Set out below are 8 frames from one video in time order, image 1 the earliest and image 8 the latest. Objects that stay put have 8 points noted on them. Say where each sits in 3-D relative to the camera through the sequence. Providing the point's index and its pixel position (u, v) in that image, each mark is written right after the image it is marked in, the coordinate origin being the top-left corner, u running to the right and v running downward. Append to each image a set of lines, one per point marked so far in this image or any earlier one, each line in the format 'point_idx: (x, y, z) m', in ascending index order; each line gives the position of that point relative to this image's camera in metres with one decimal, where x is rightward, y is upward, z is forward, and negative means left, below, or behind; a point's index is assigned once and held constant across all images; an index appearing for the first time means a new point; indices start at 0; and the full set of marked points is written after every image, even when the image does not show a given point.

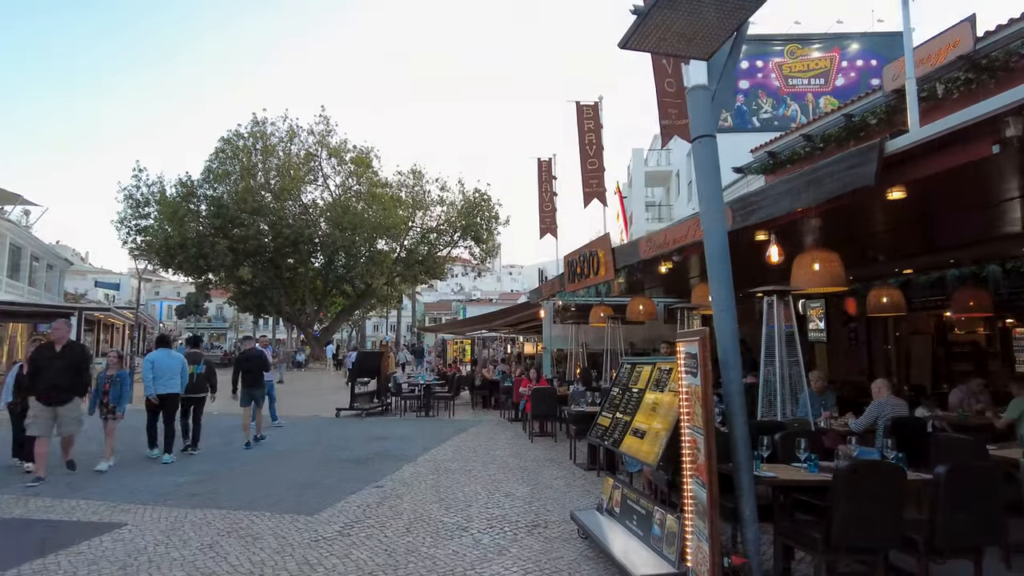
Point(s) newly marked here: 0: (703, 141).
0: (+1.2, +1.0, +4.3) m
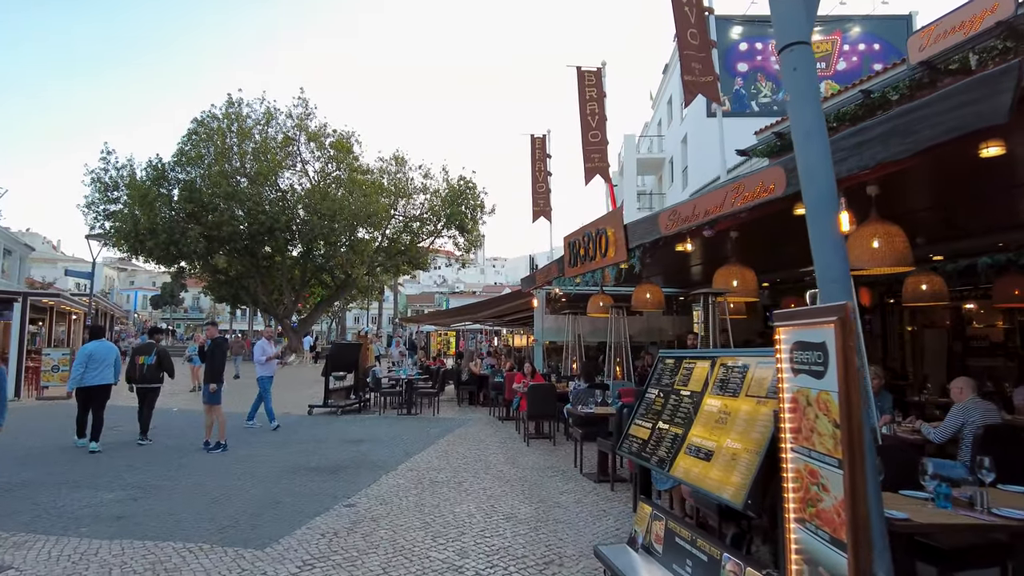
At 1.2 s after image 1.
0: (+1.3, +1.1, +3.1) m
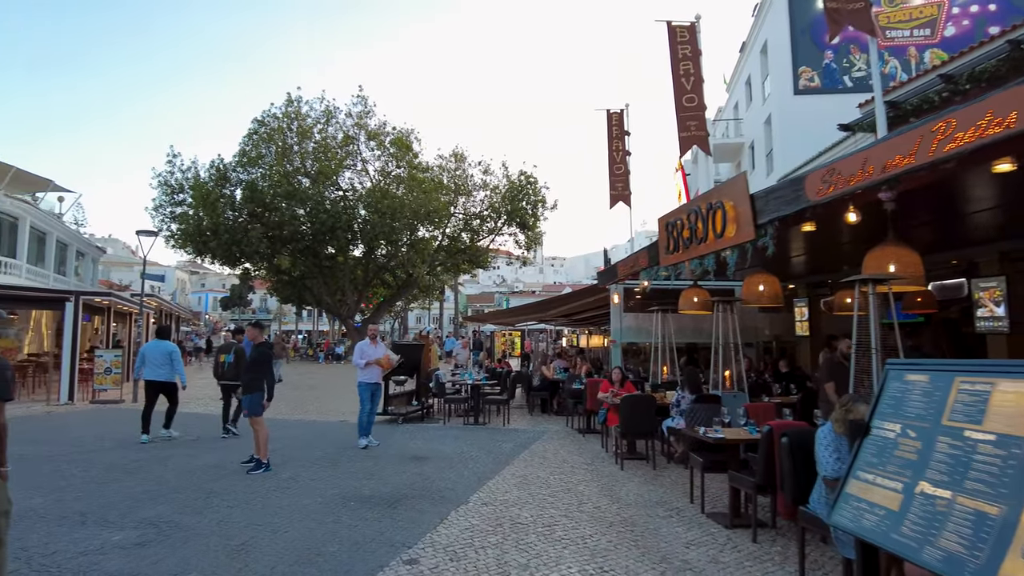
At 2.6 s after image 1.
0: (+1.8, +1.2, +1.5) m
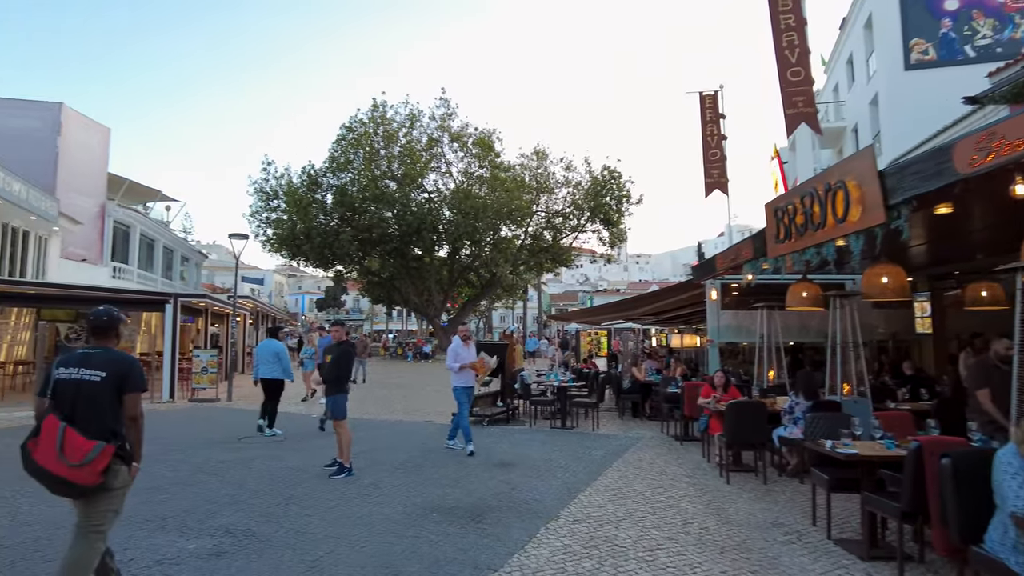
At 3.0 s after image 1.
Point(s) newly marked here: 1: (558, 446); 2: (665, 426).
0: (+2.0, +1.3, +0.7) m
1: (+0.6, -2.2, +8.9) m
2: (+2.5, -2.2, +10.5) m
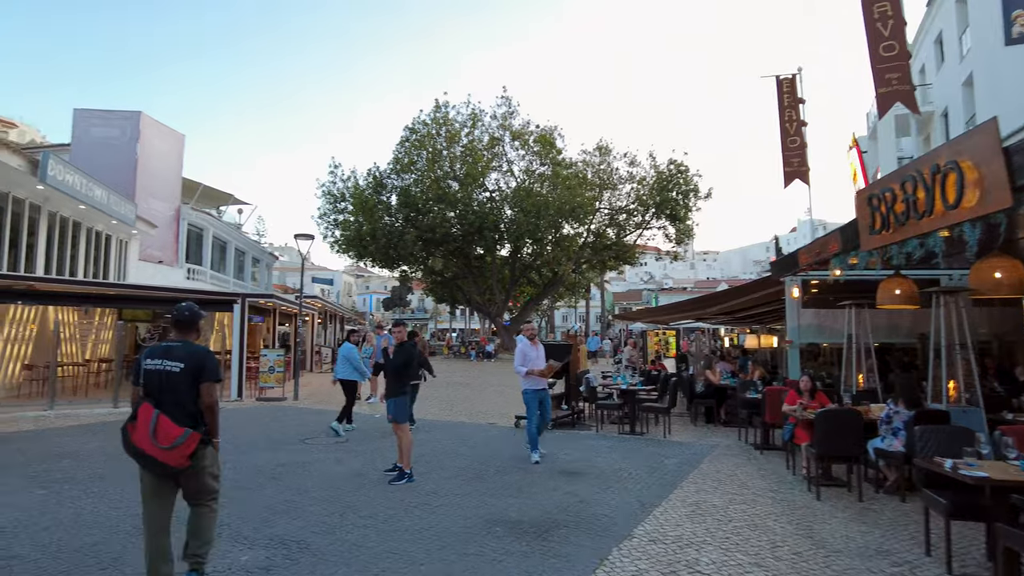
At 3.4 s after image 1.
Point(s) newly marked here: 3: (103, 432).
0: (+2.0, +1.3, +0.1) m
1: (+1.5, -2.1, +8.4) m
2: (+3.5, -2.2, +9.9) m
3: (-6.1, -2.1, +9.7) m
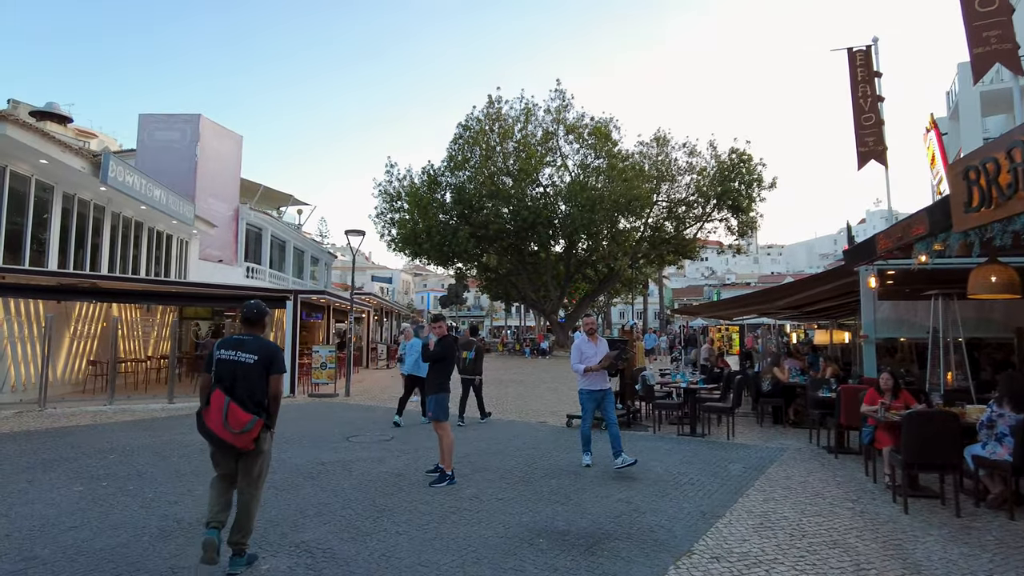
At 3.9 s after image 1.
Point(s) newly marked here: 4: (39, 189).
0: (+1.9, +1.4, -0.5) m
1: (+2.1, -2.0, +7.8) m
2: (+4.2, -2.0, +9.1) m
3: (-5.3, -2.1, +9.8) m
4: (-9.8, +2.0, +13.5) m
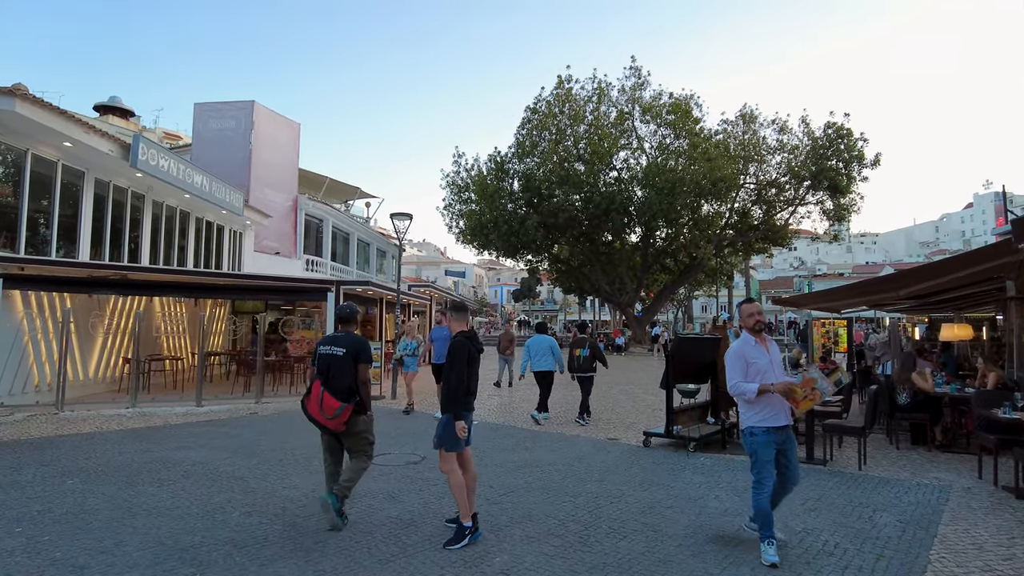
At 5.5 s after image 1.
0: (+1.4, +1.5, -2.6) m
1: (+2.6, -1.8, +5.7) m
2: (+4.8, -1.8, +6.7) m
3: (-4.6, -1.9, +8.4) m
4: (-8.6, +2.2, +12.6) m
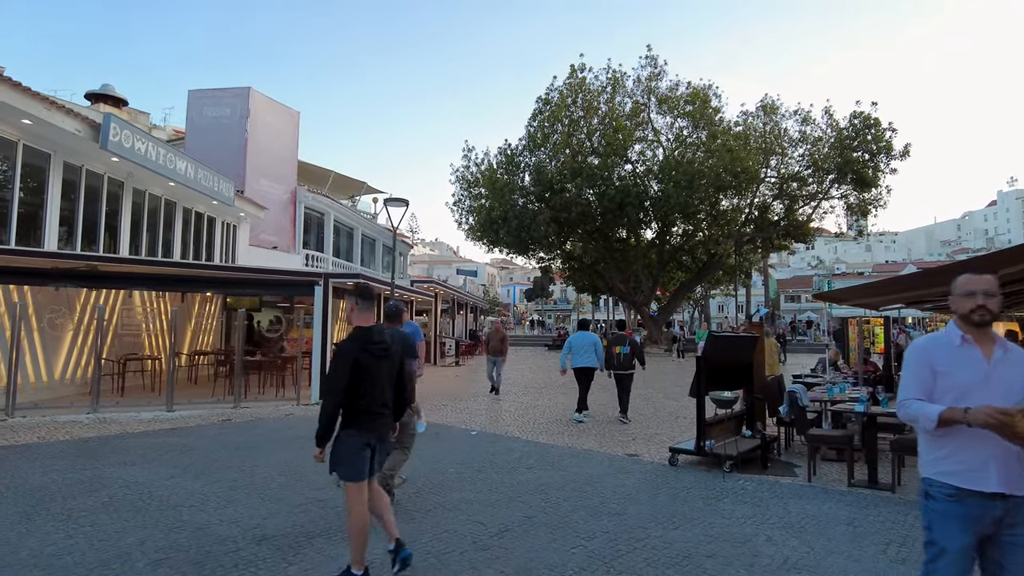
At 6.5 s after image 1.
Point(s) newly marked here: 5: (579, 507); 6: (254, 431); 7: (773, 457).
0: (+1.2, +1.6, -3.9) m
1: (+2.5, -1.7, +4.3) m
2: (+4.8, -1.7, +5.3) m
3: (-4.5, -1.8, +7.3) m
4: (-8.4, +2.3, +11.6) m
5: (+0.5, -1.7, +5.2) m
6: (-3.5, -1.9, +8.9) m
7: (+2.9, -1.8, +7.4) m
